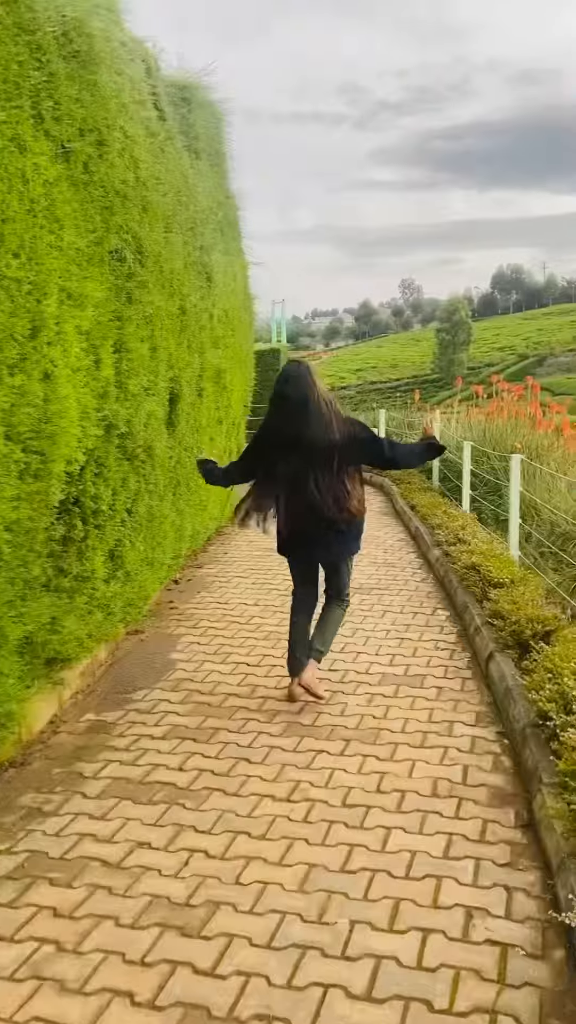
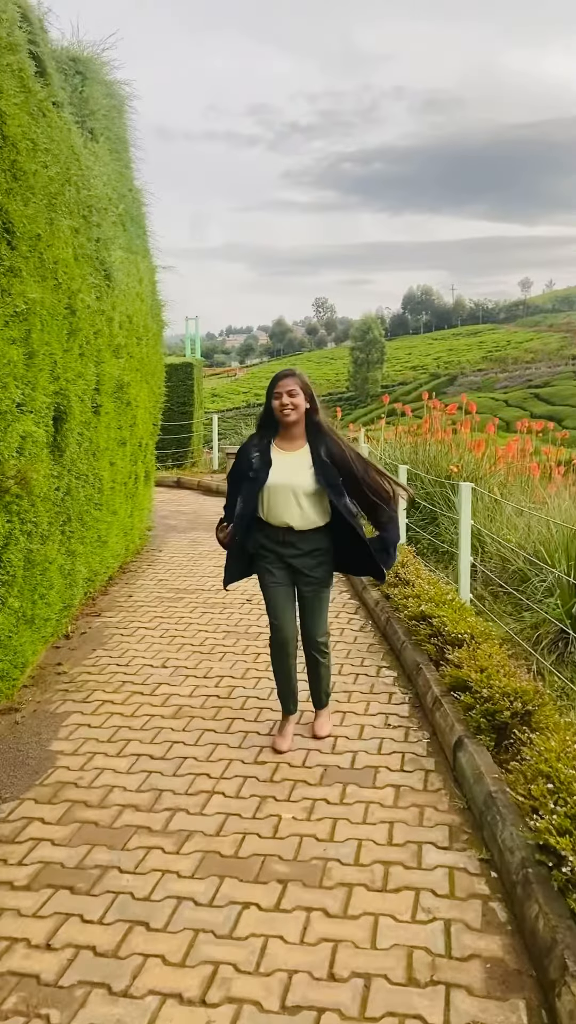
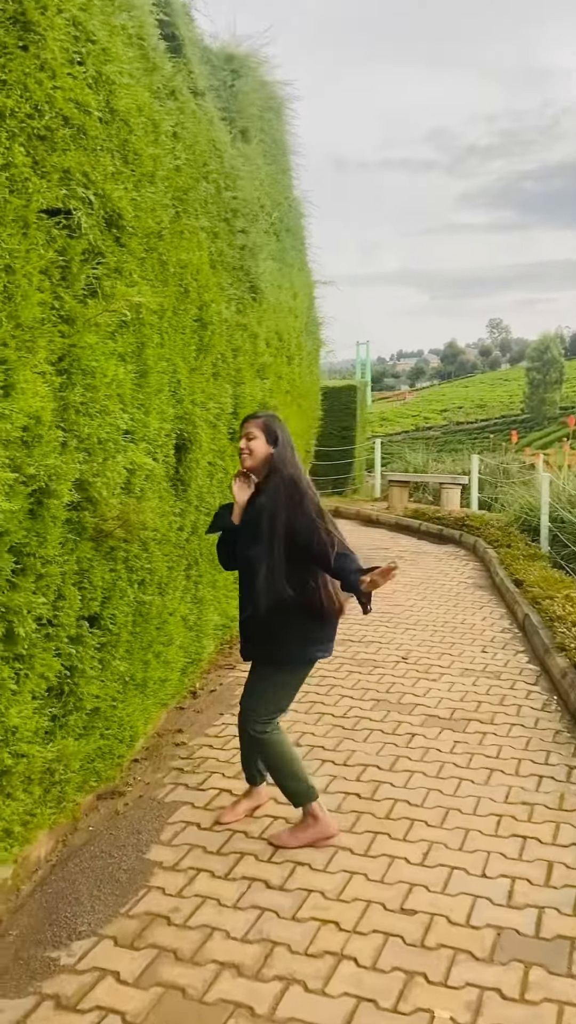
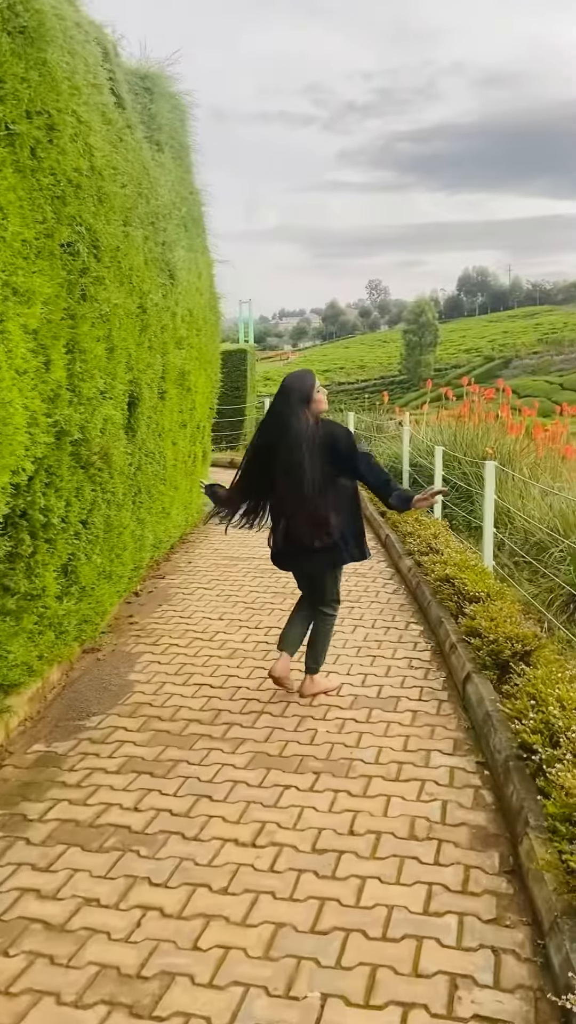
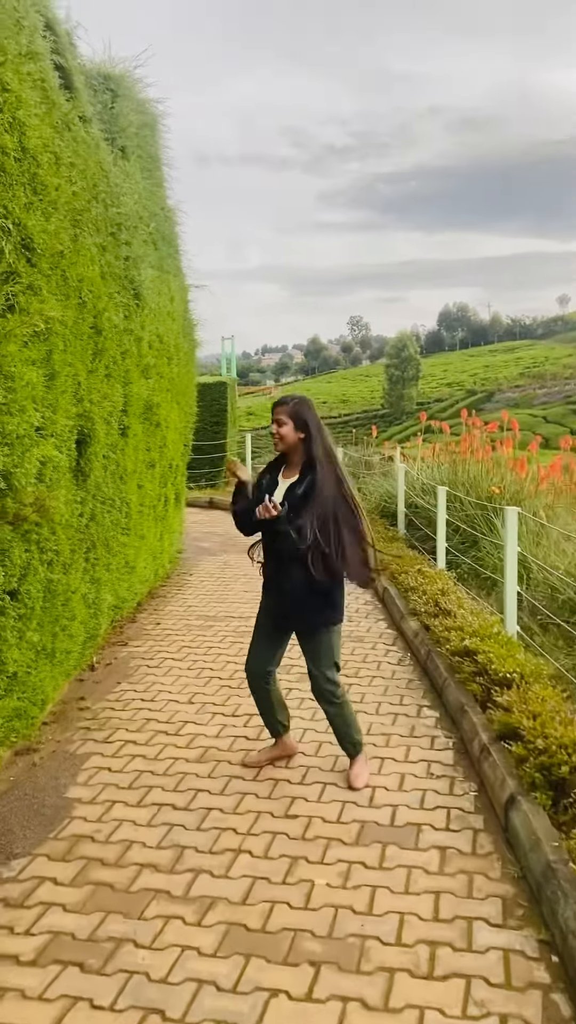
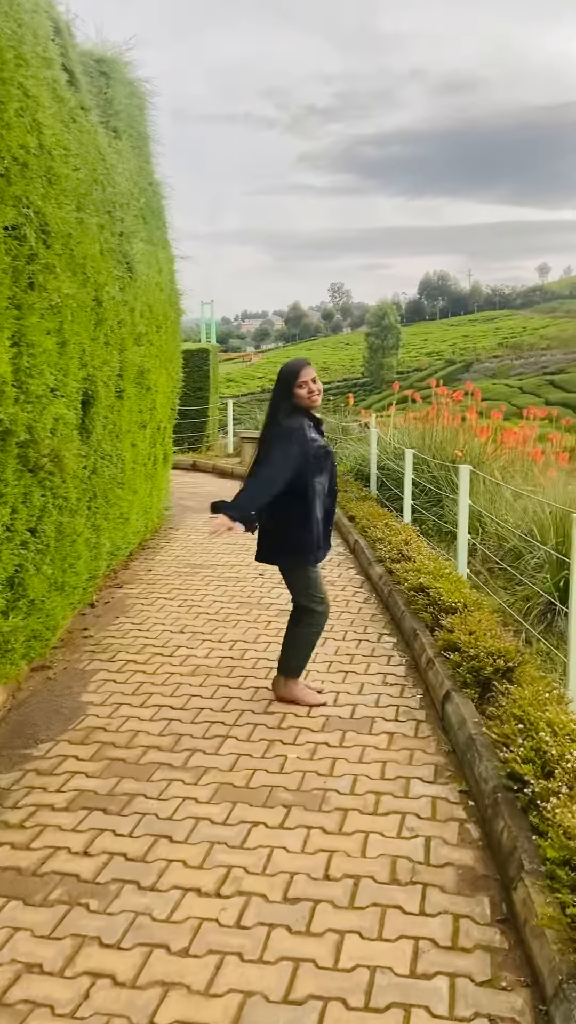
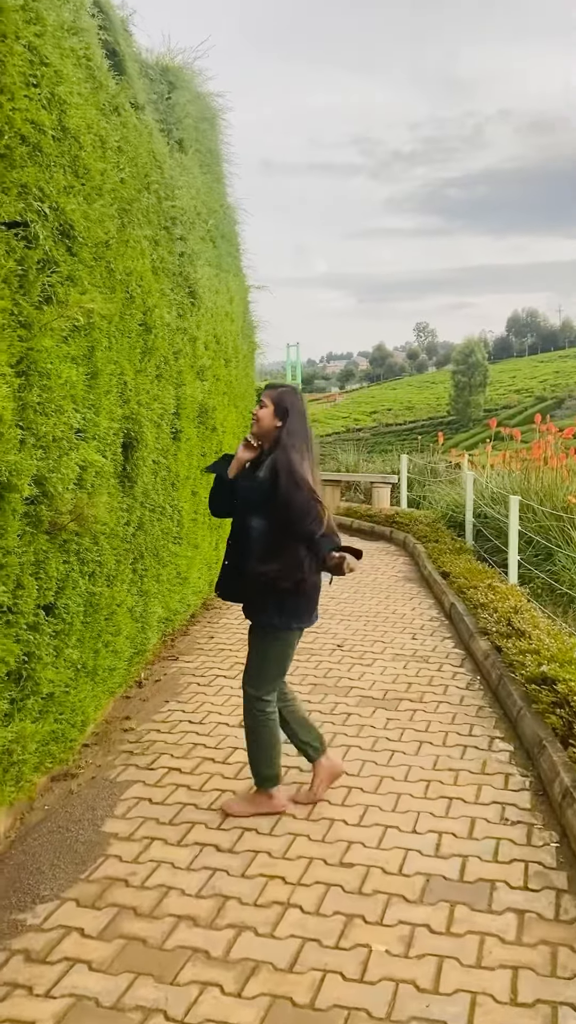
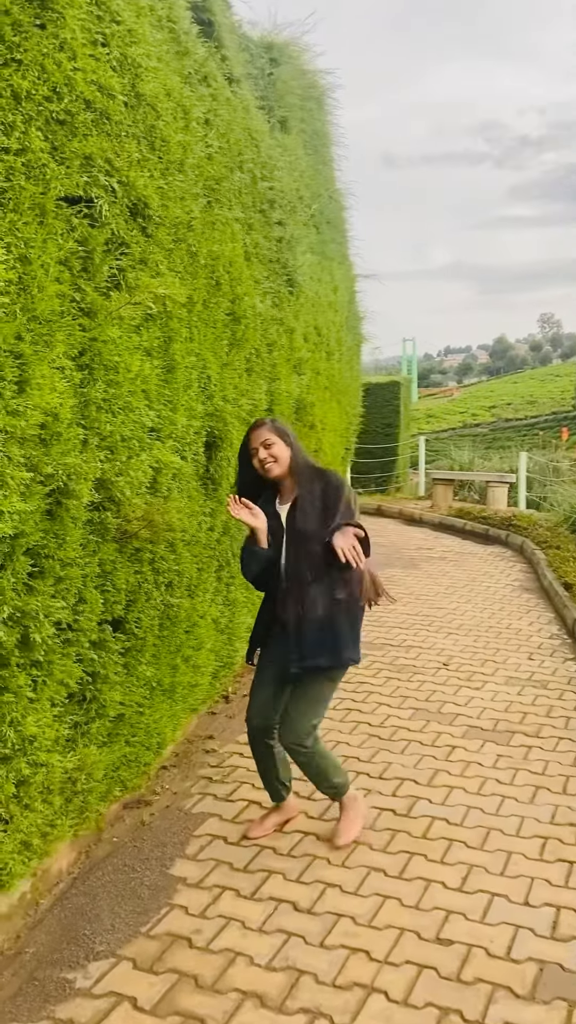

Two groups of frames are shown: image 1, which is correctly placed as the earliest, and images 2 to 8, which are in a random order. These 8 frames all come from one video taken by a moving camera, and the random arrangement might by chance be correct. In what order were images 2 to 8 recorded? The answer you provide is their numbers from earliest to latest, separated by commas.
4, 6, 2, 5, 7, 3, 8
